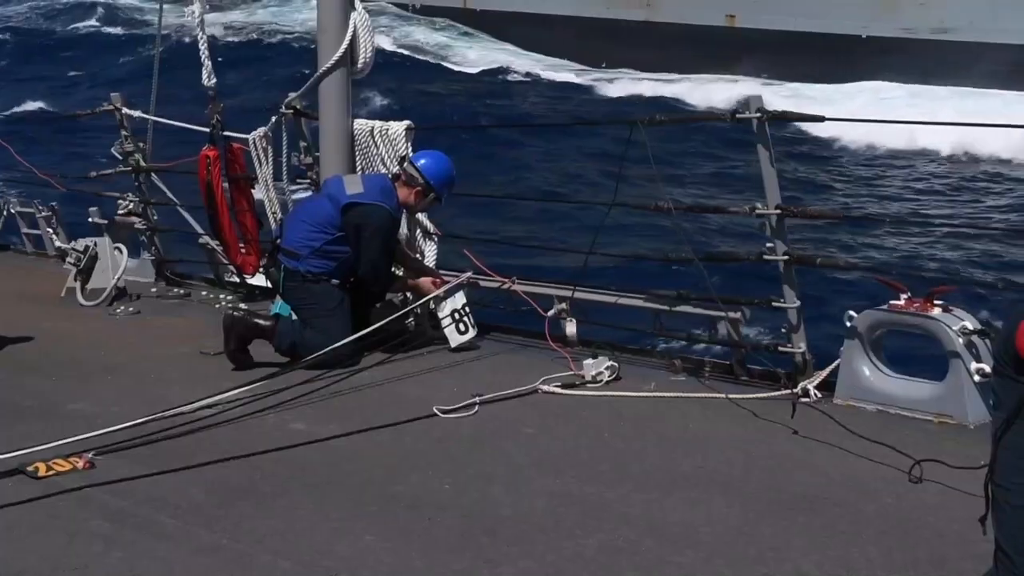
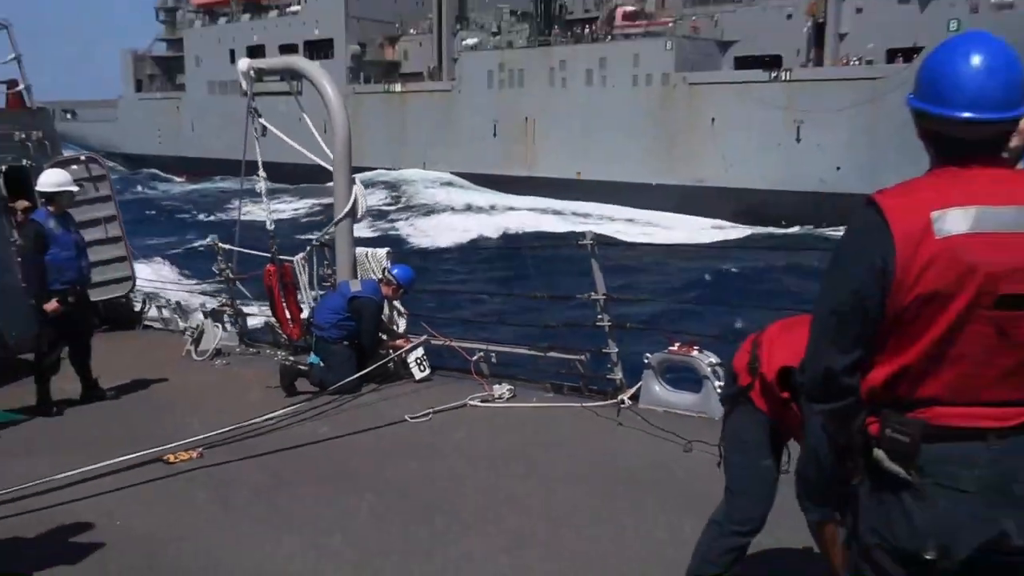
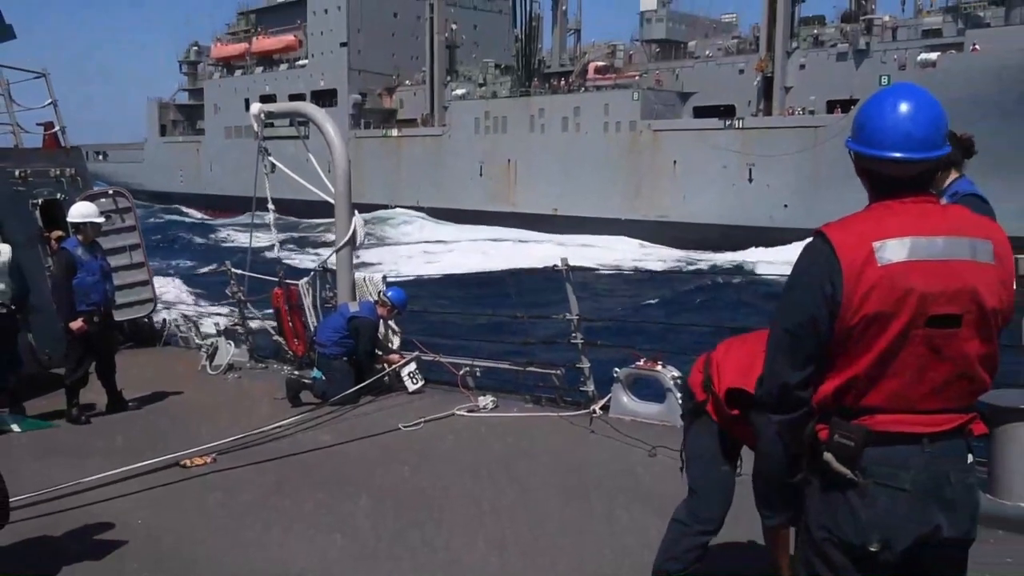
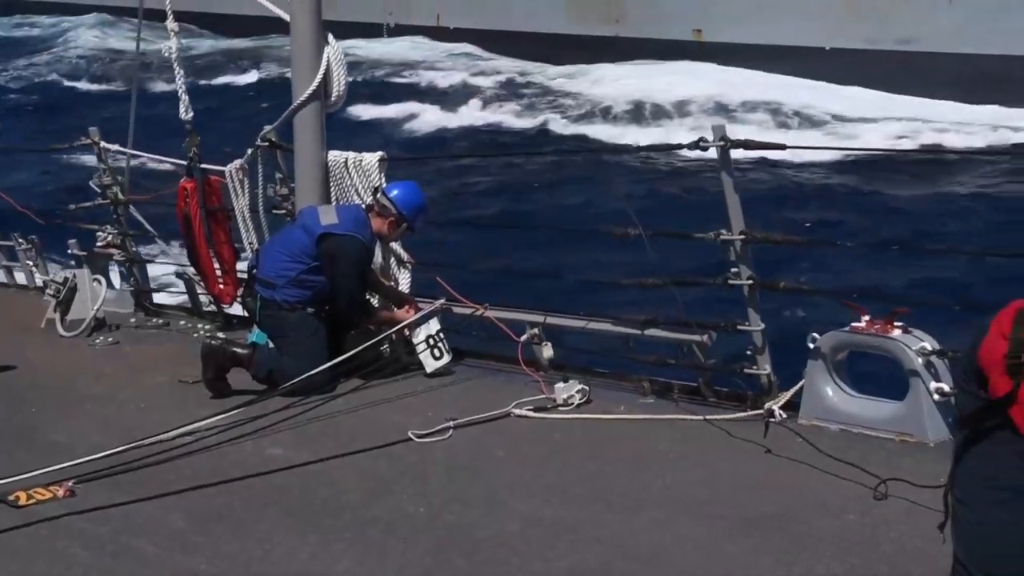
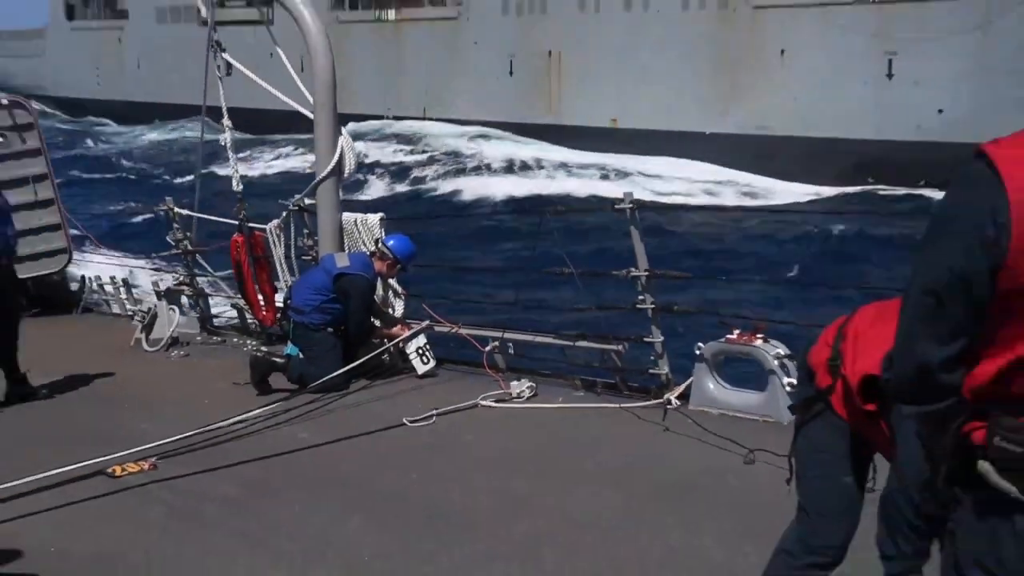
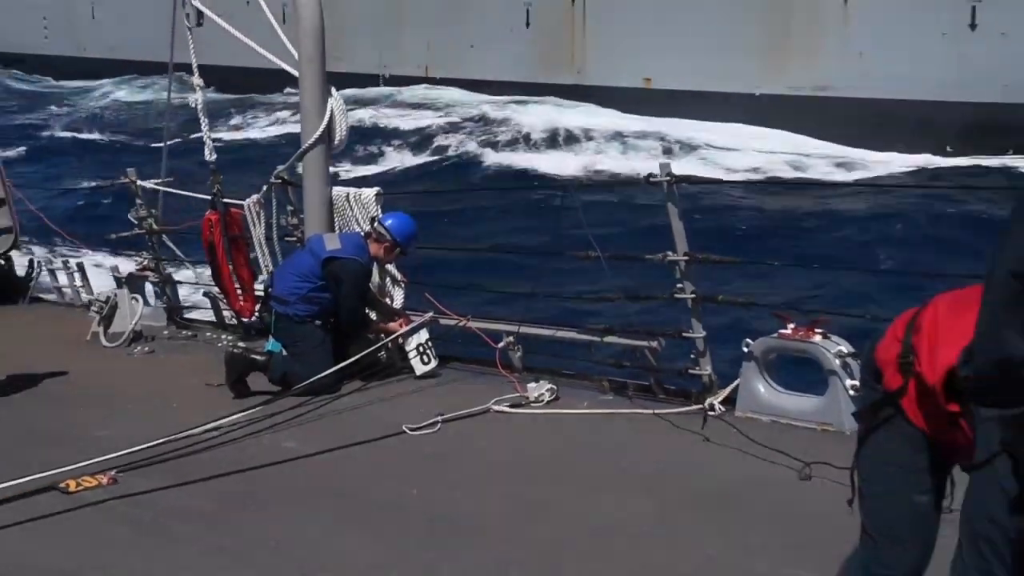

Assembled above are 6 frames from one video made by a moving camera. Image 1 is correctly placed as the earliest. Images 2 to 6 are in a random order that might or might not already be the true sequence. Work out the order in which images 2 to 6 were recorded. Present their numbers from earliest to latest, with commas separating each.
4, 6, 5, 2, 3
